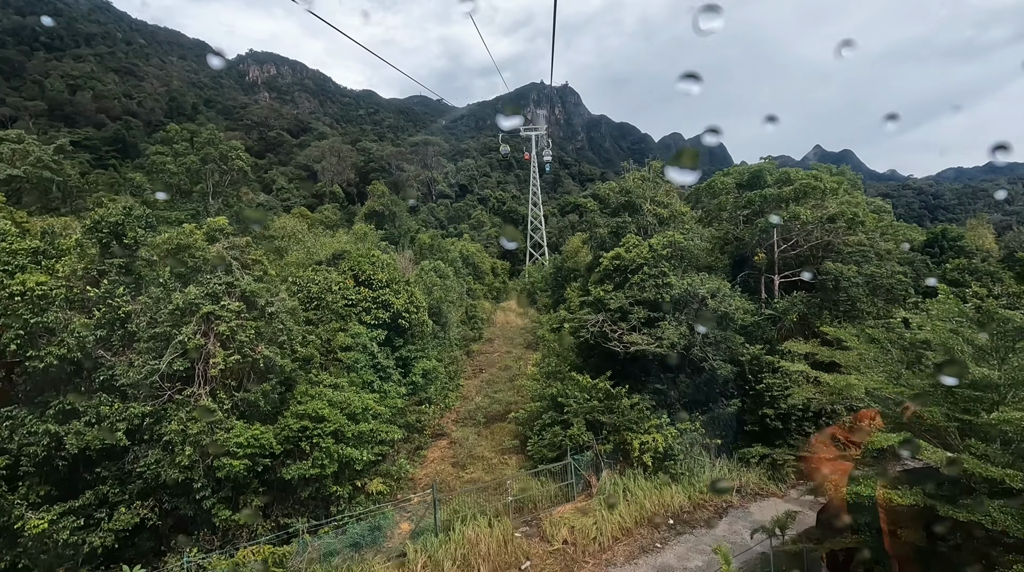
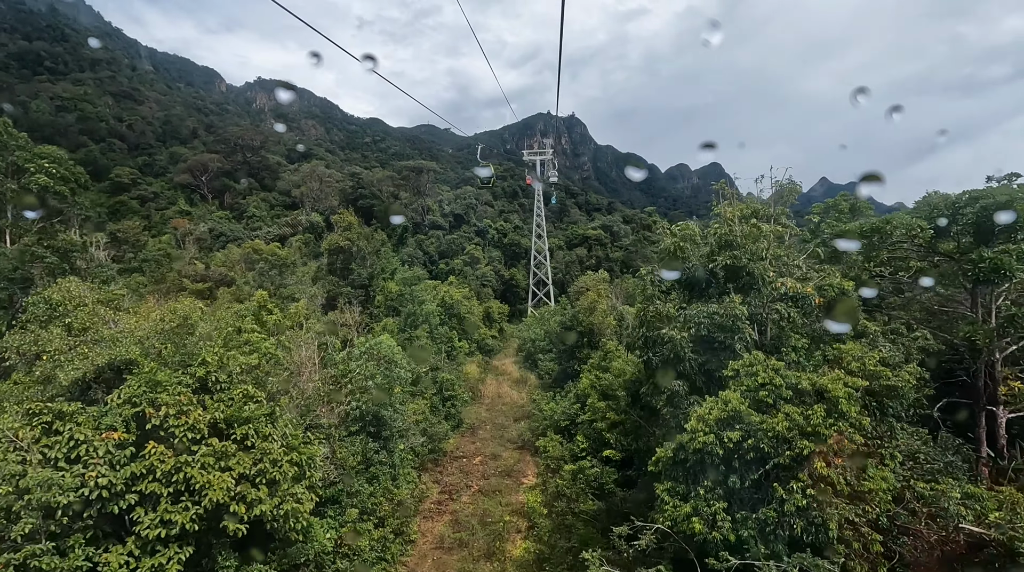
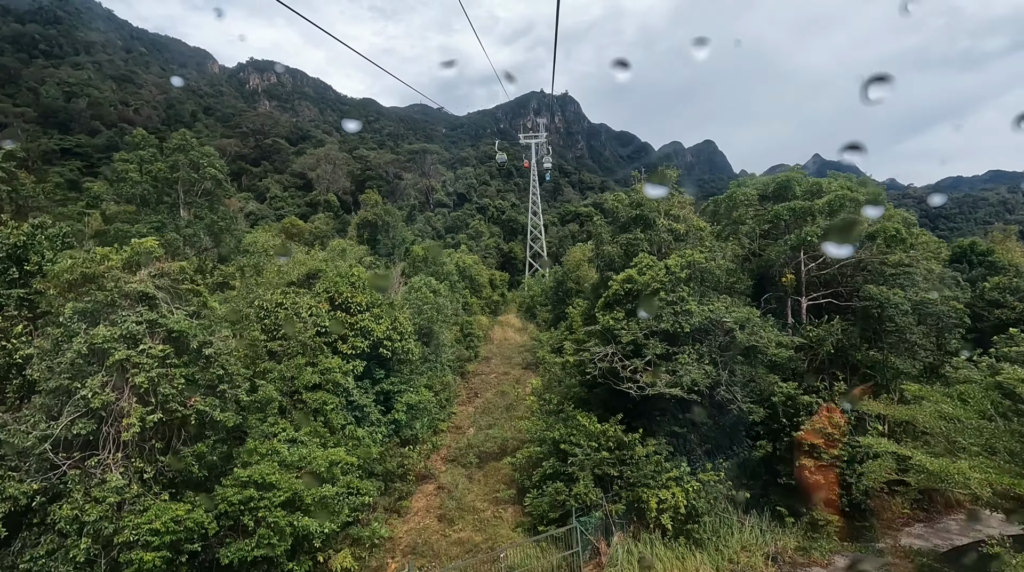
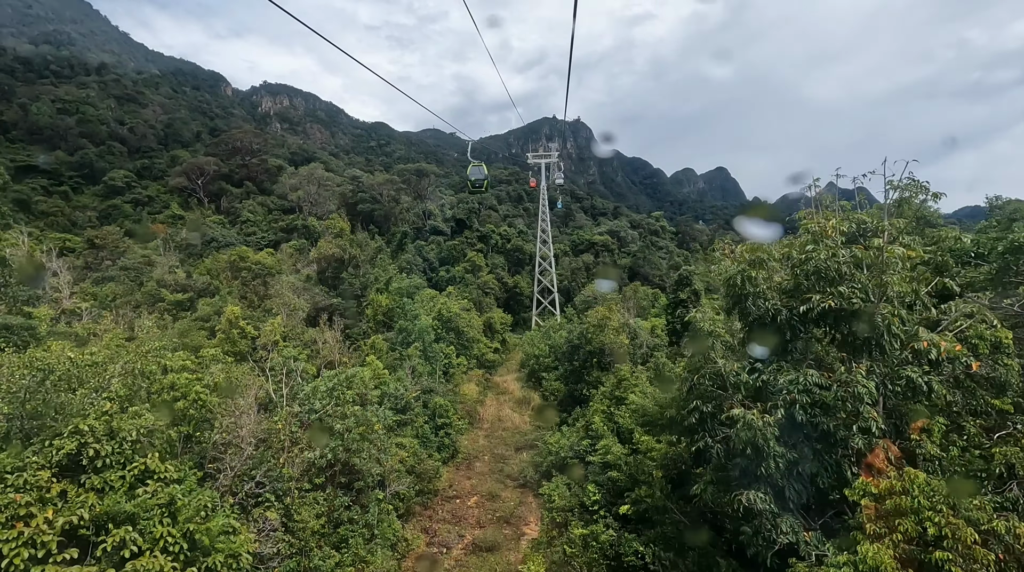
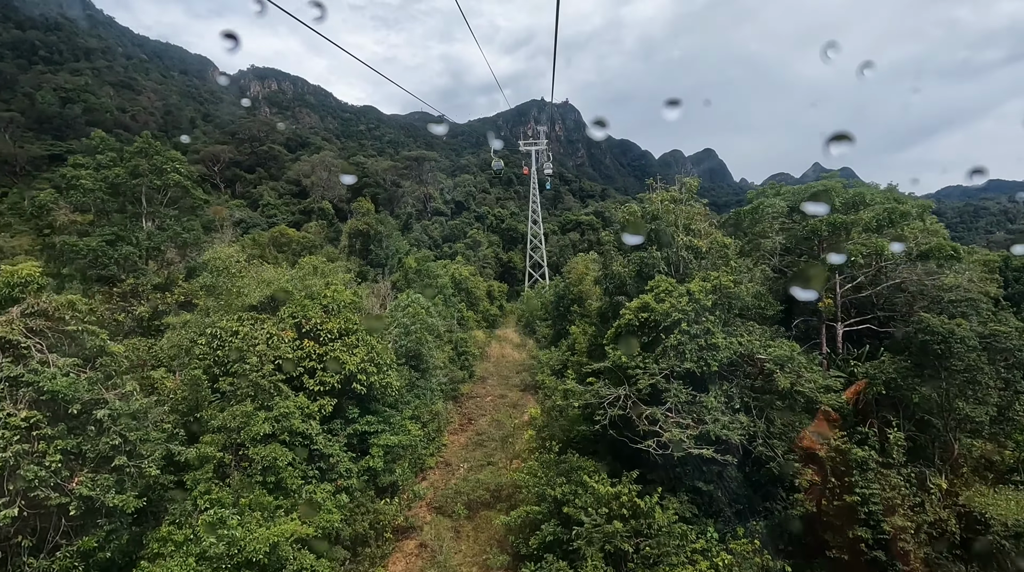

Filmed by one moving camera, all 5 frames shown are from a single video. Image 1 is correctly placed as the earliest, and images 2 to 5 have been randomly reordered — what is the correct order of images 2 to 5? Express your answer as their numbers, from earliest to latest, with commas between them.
3, 5, 2, 4
